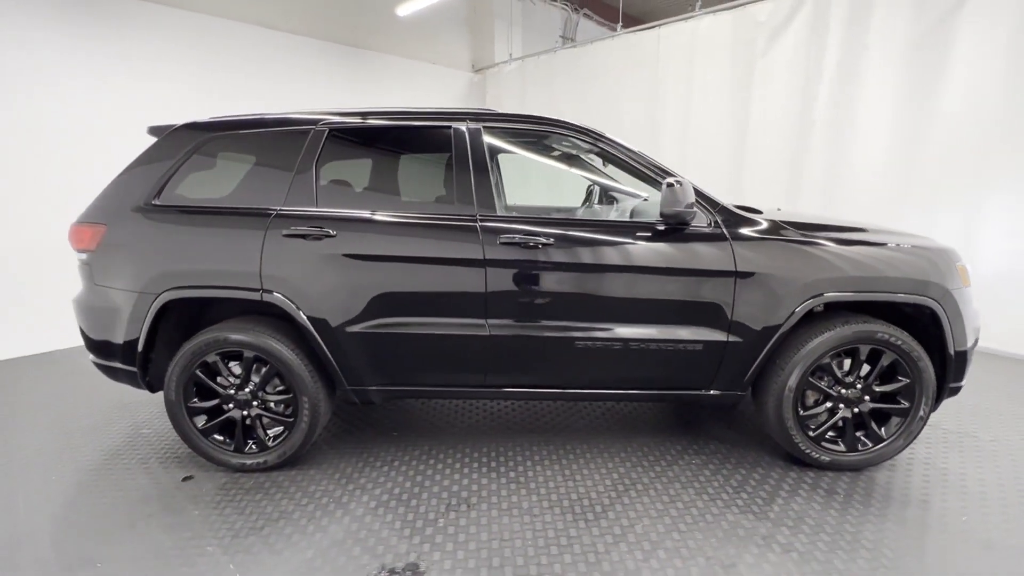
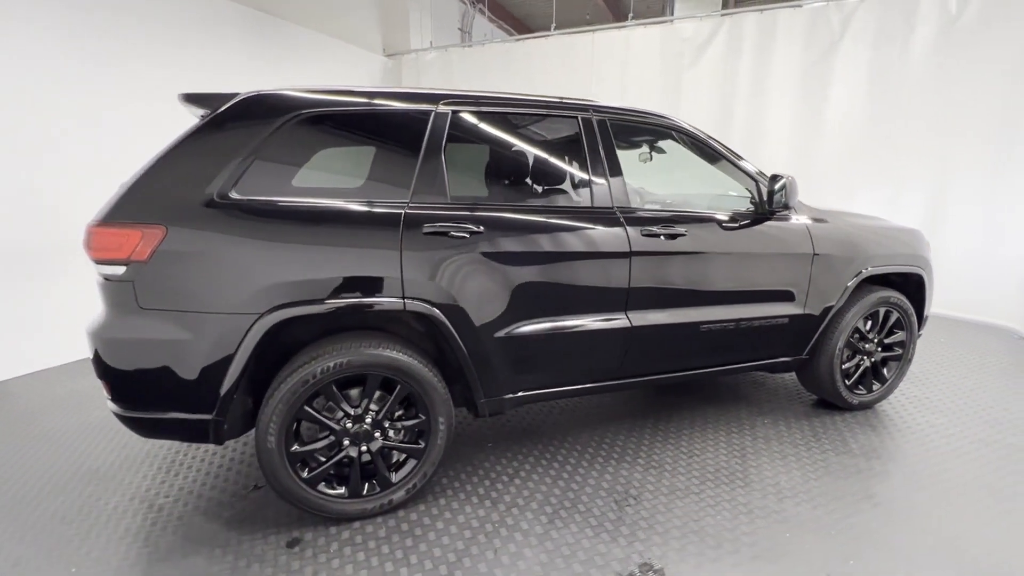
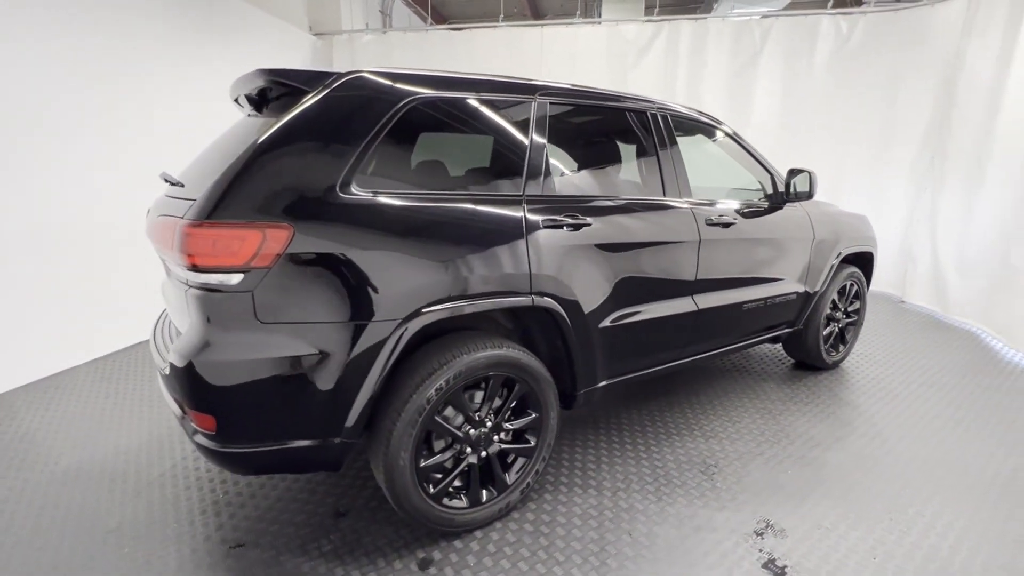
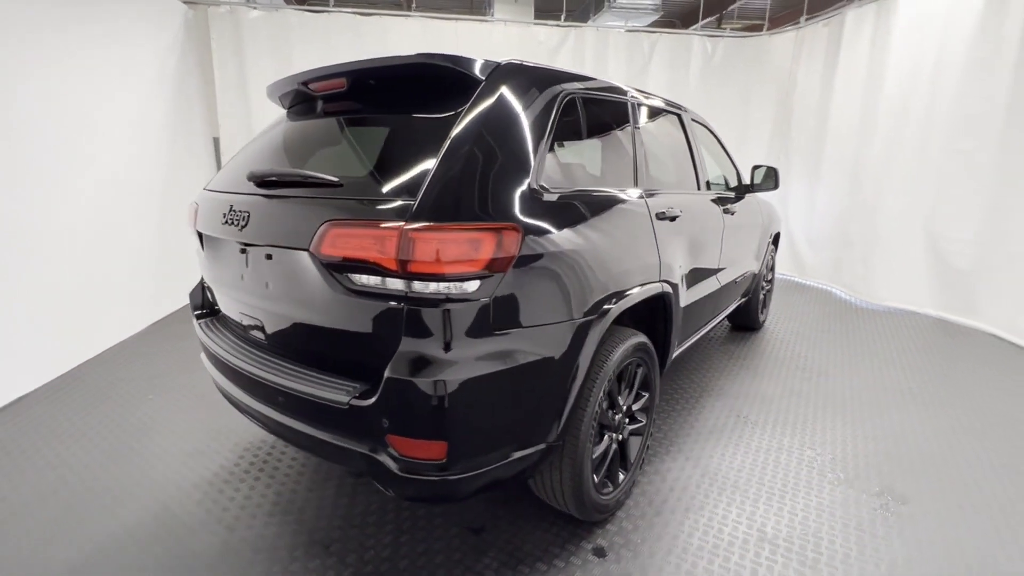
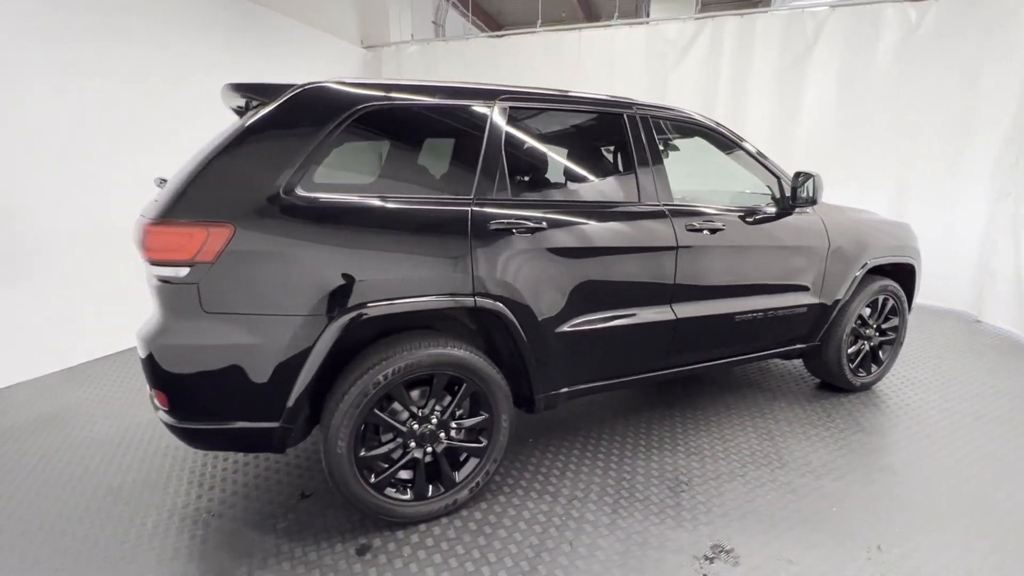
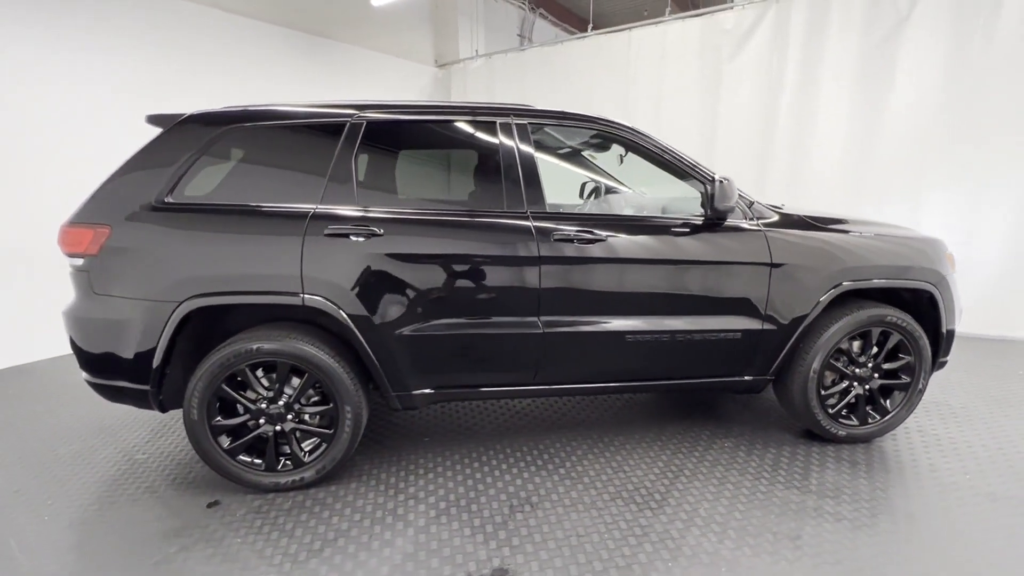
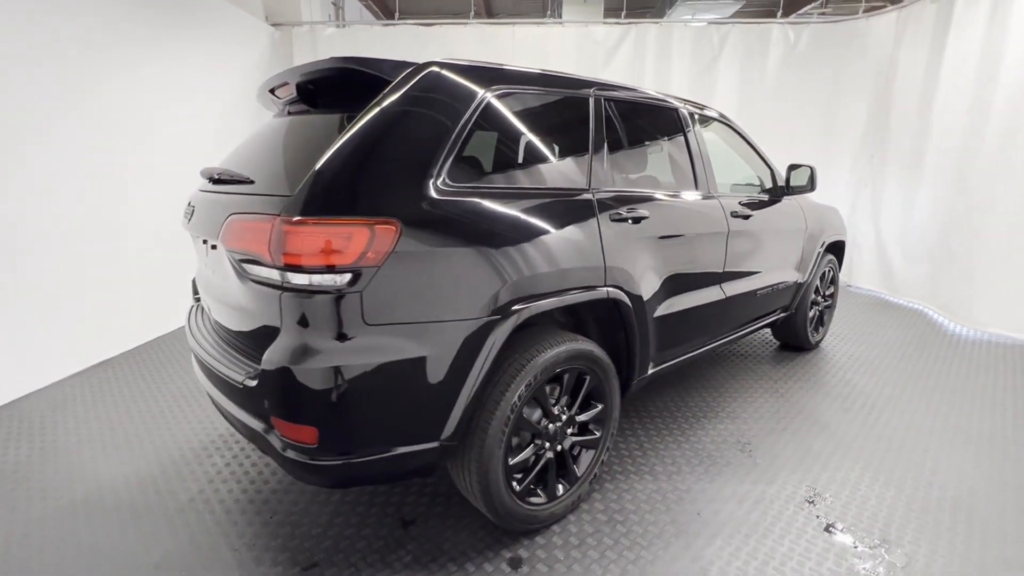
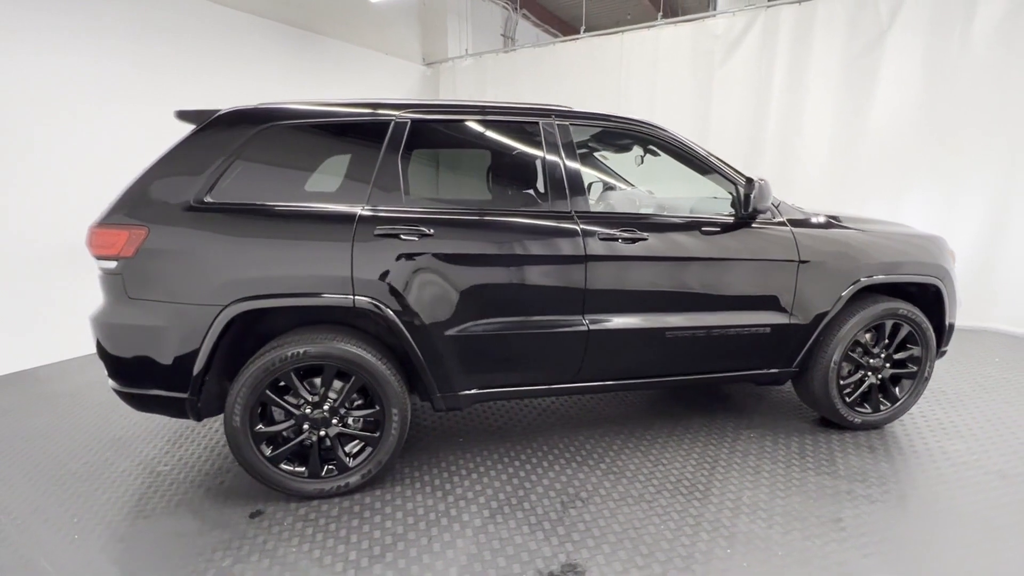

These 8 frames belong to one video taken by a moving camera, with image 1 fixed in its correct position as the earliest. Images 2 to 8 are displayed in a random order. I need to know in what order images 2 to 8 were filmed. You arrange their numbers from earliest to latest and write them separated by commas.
6, 8, 2, 5, 3, 7, 4
